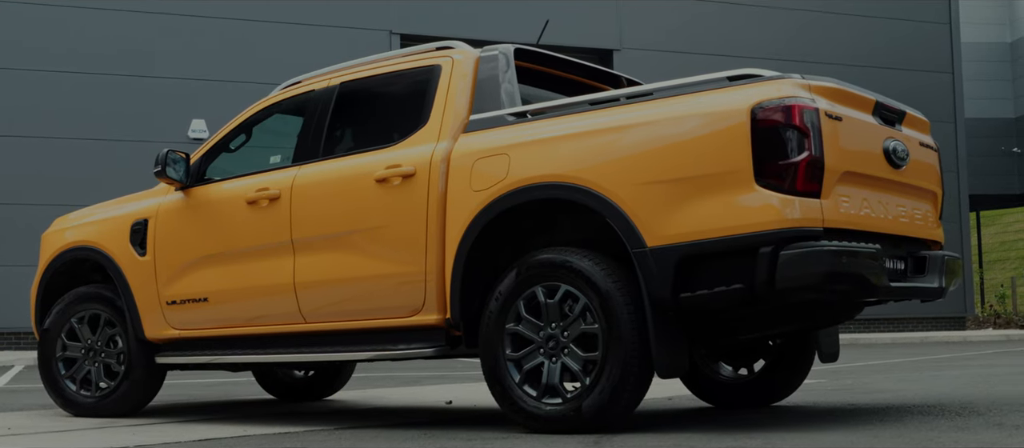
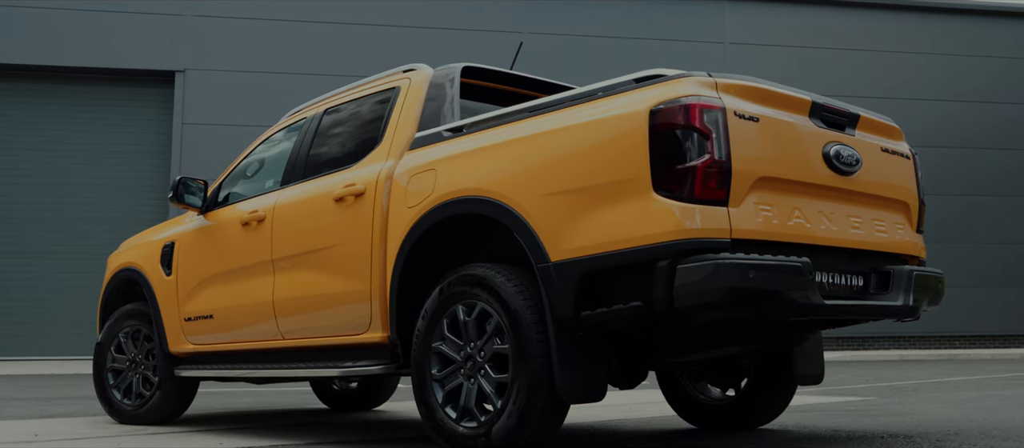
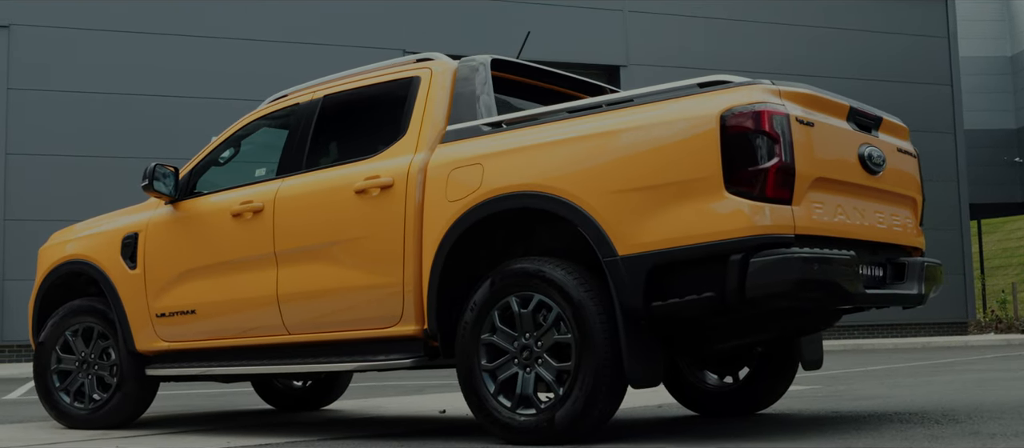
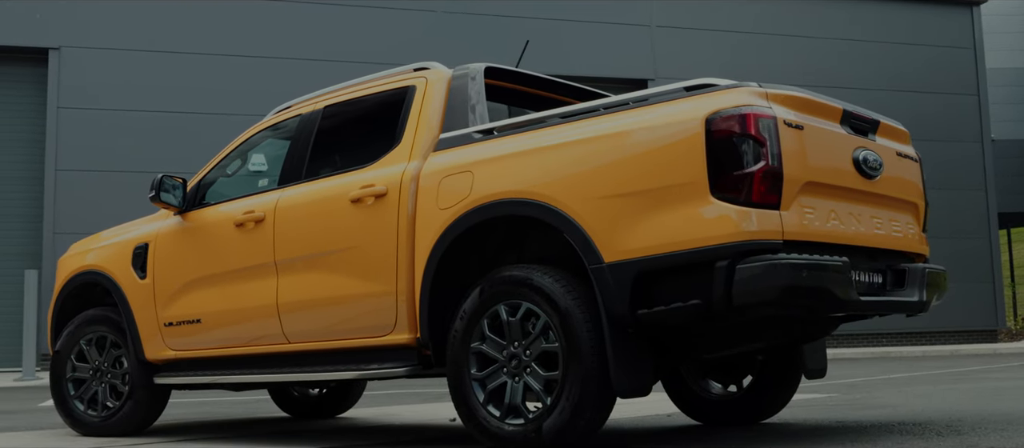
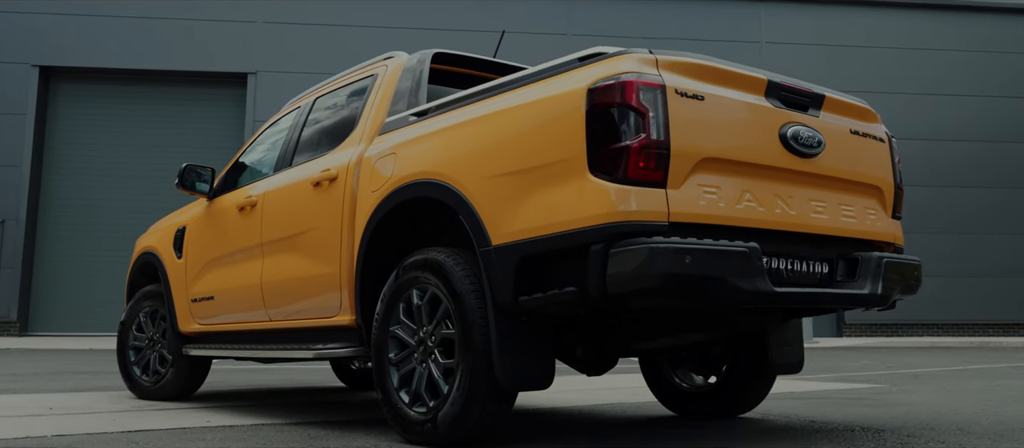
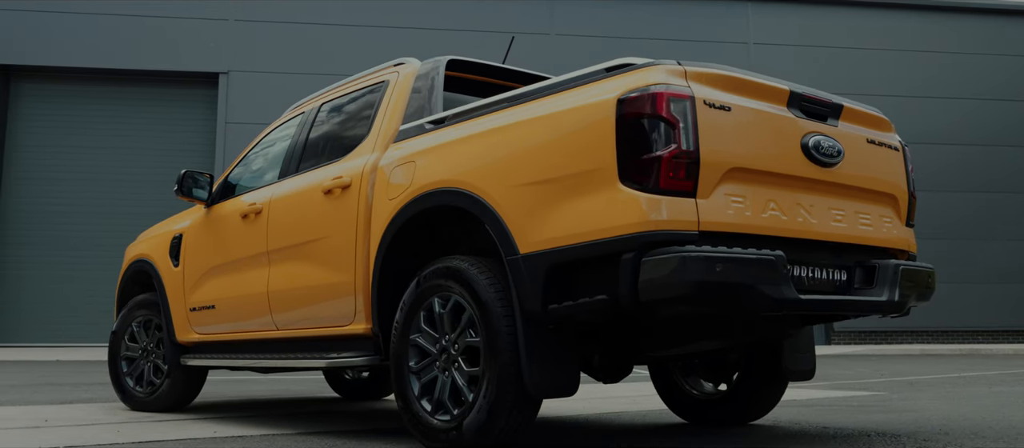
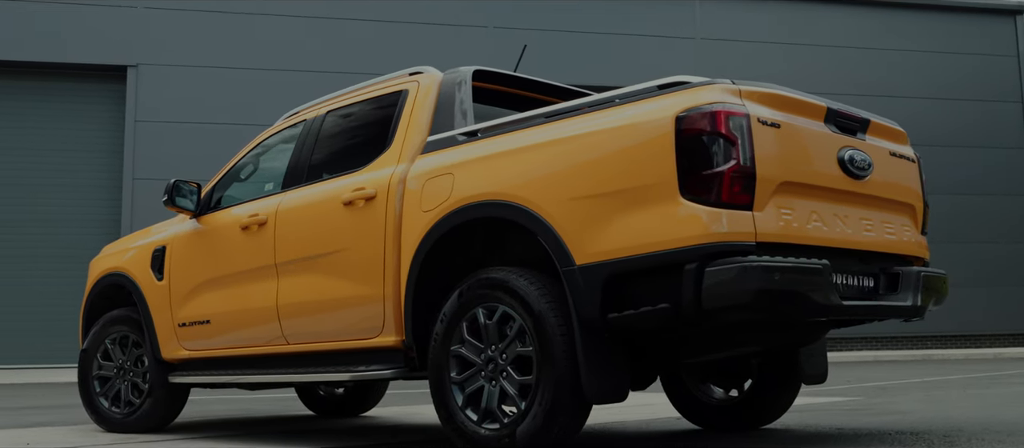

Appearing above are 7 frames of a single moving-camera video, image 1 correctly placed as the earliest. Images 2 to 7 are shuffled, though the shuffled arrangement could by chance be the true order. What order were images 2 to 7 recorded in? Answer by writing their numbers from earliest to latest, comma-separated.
3, 4, 7, 2, 6, 5
